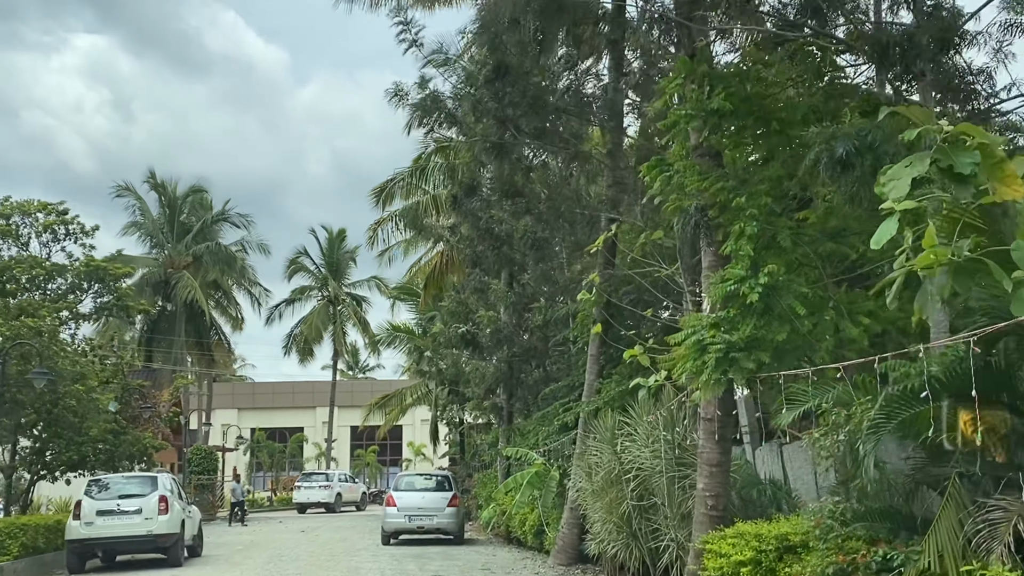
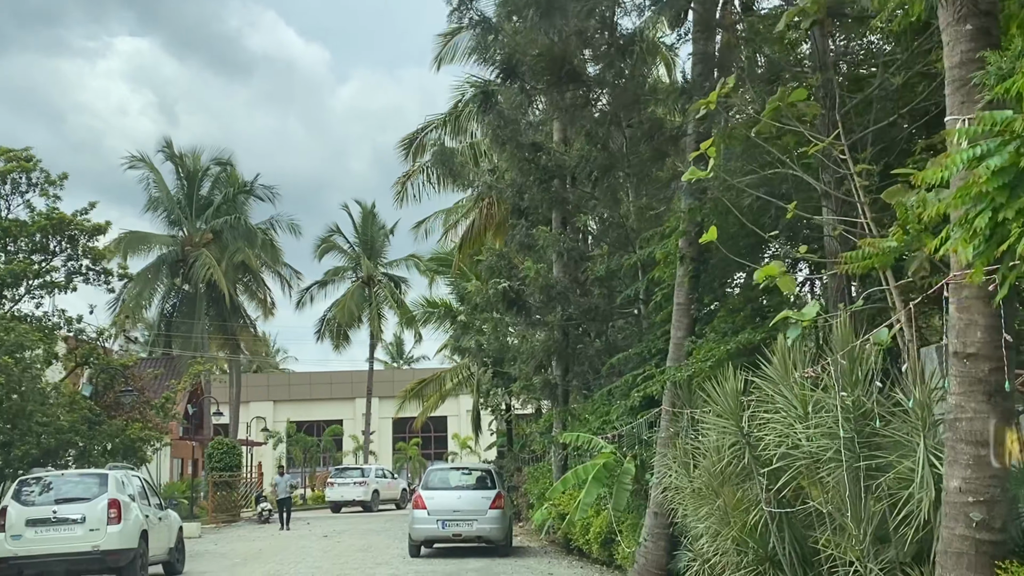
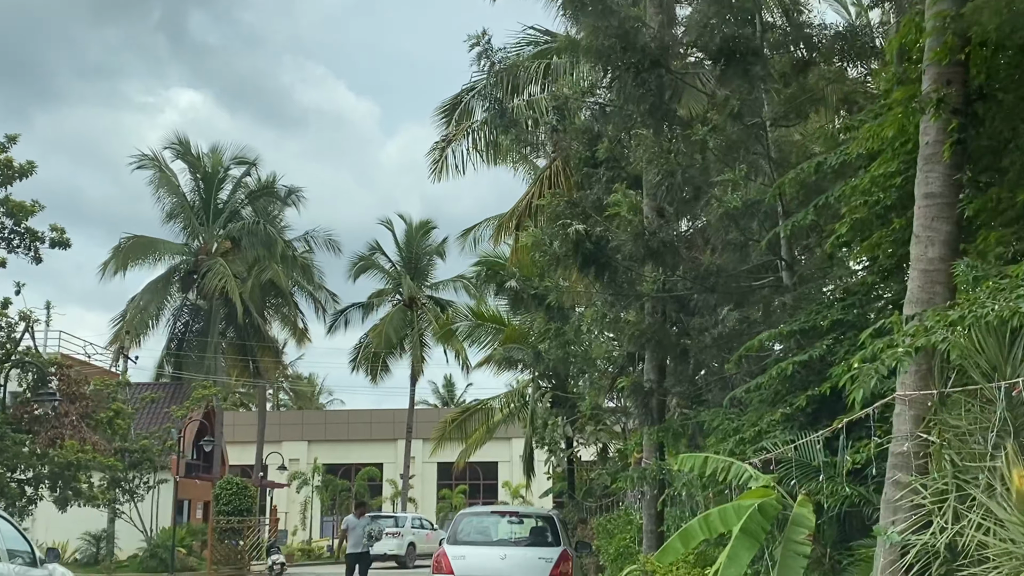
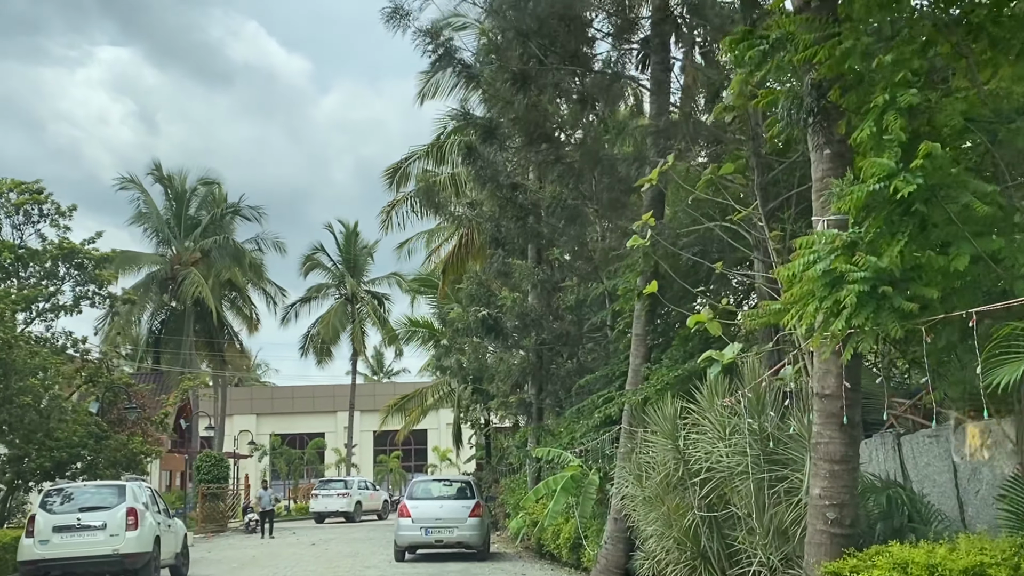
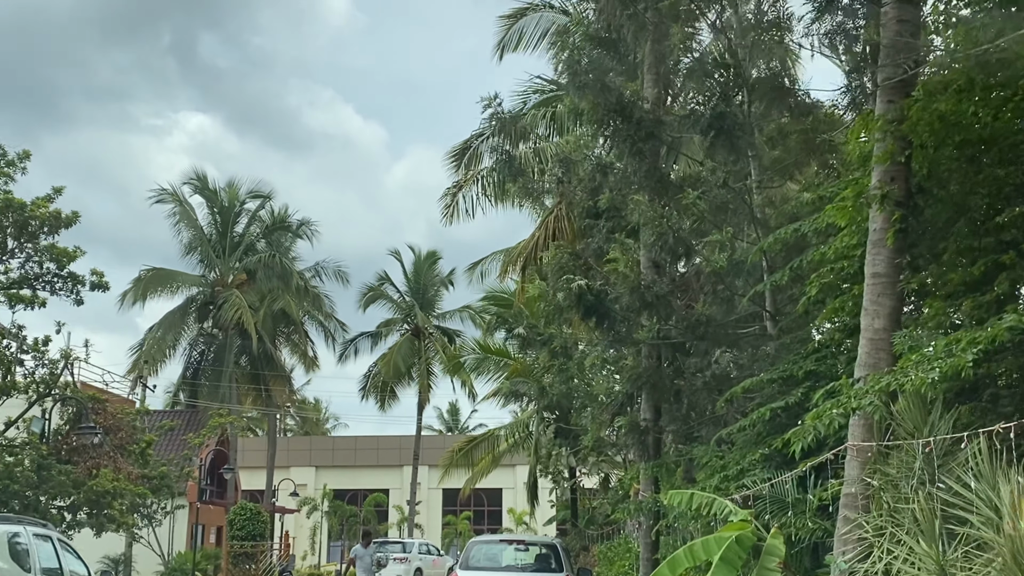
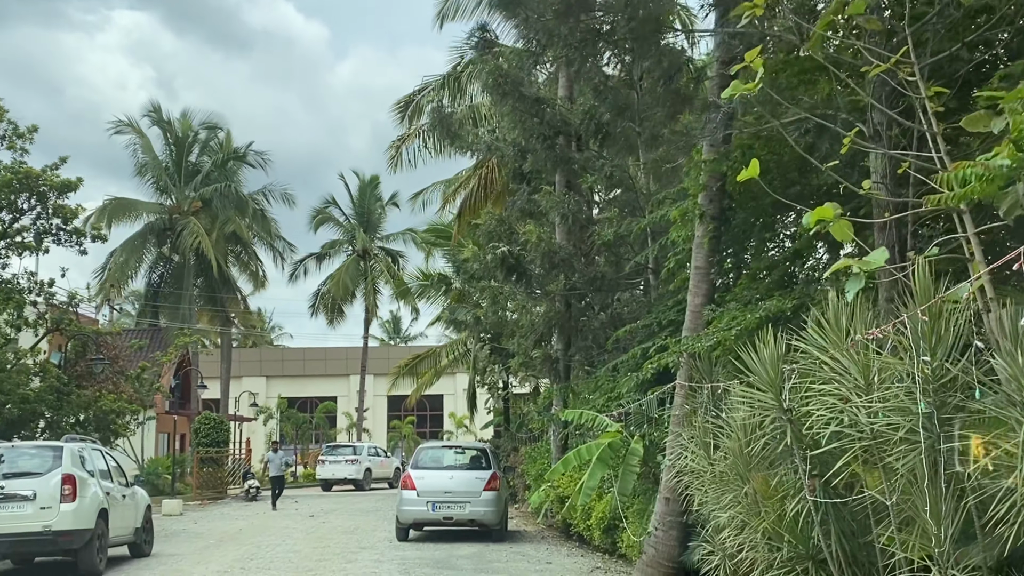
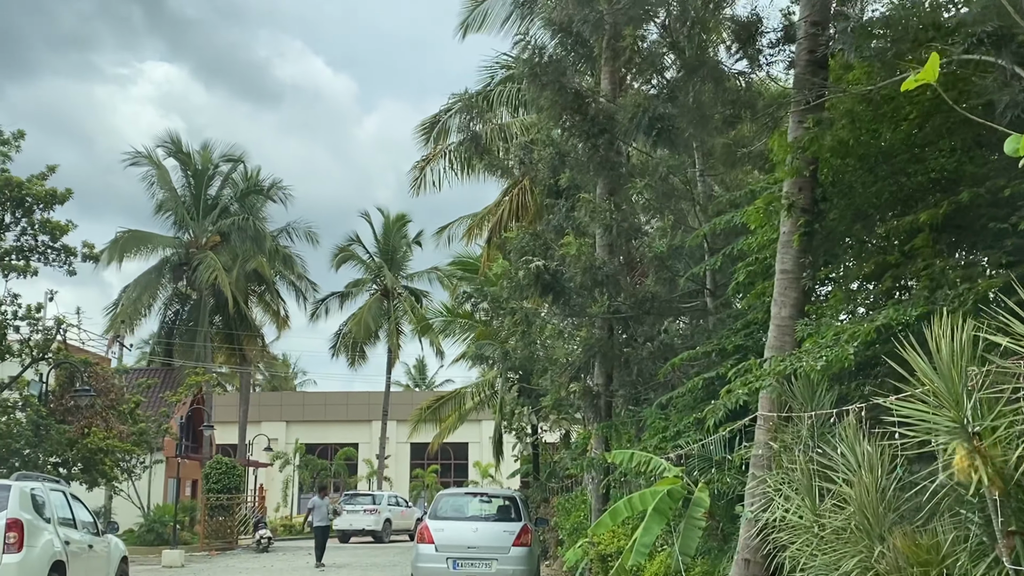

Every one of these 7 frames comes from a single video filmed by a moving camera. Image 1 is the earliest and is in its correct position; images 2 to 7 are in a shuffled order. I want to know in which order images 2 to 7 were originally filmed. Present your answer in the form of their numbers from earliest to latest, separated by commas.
4, 2, 6, 7, 5, 3
